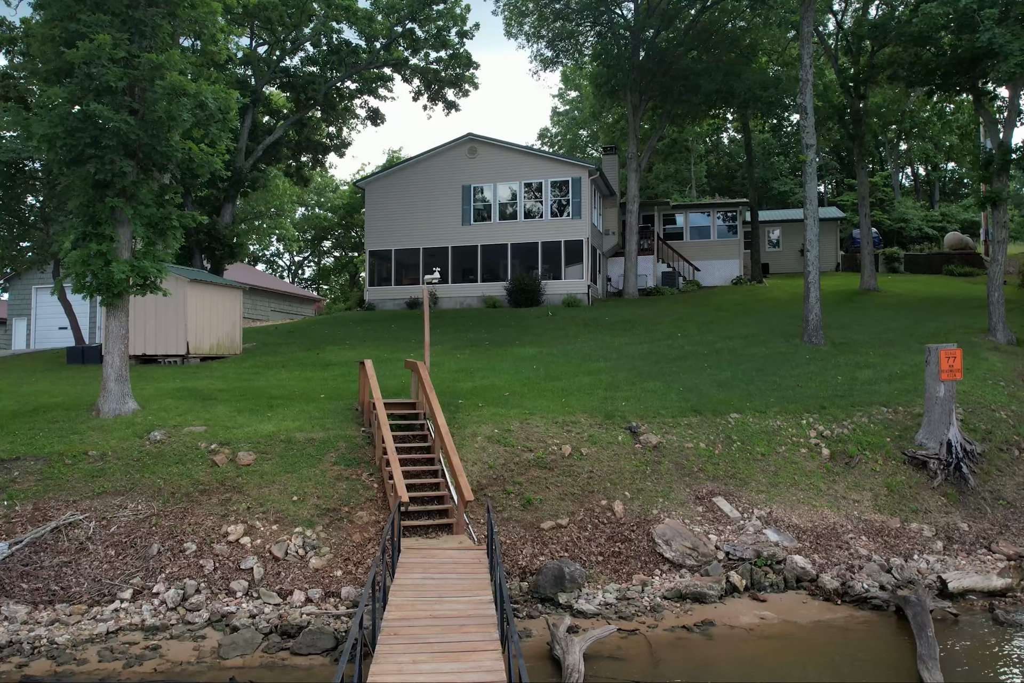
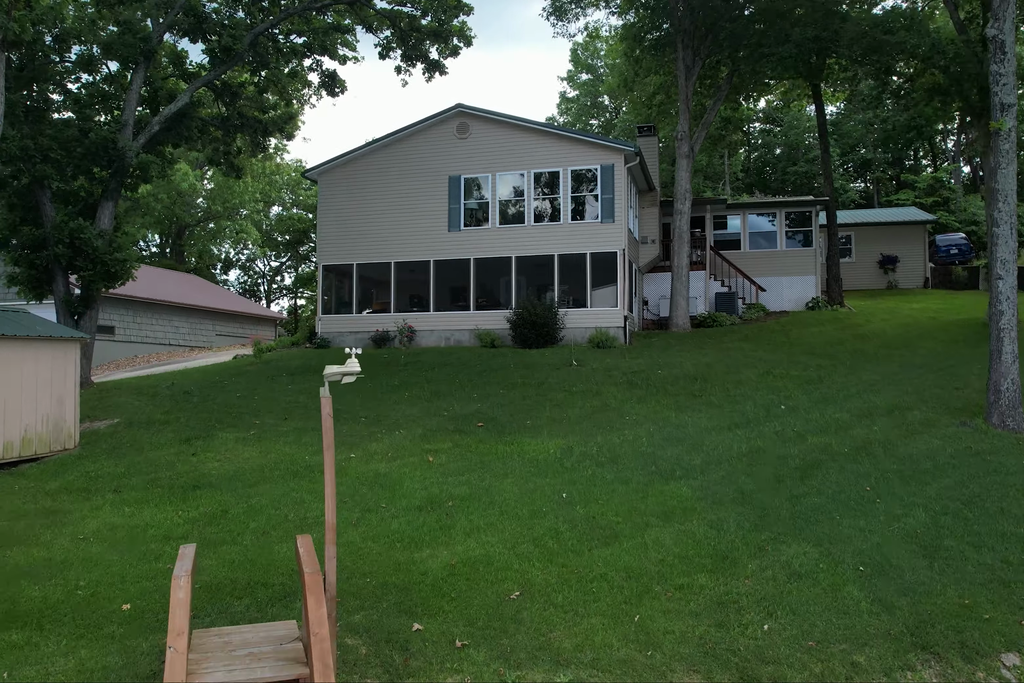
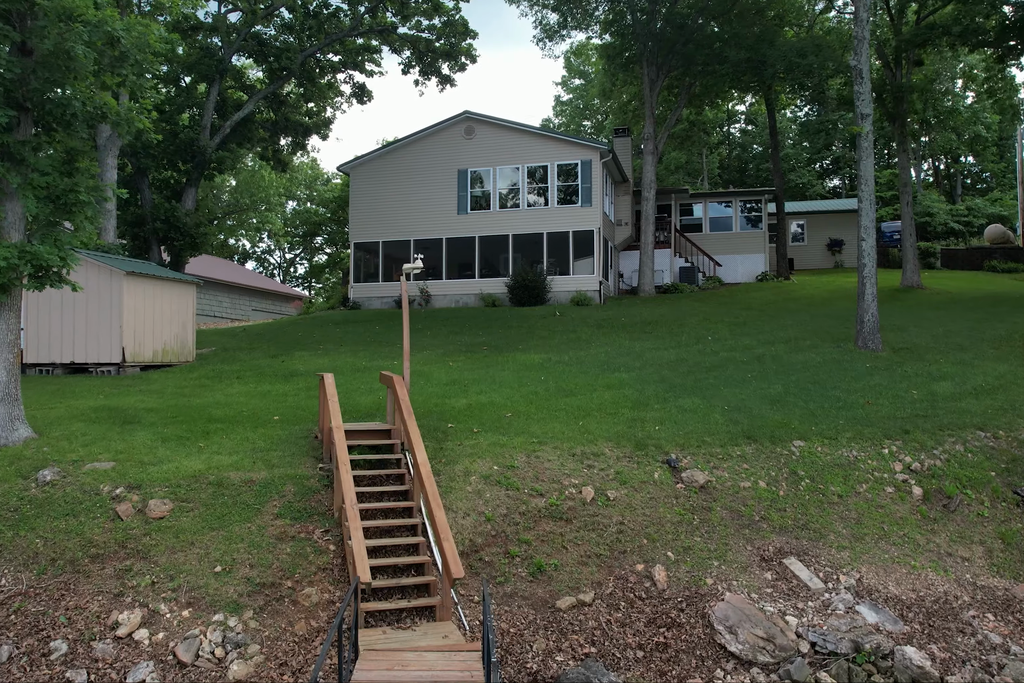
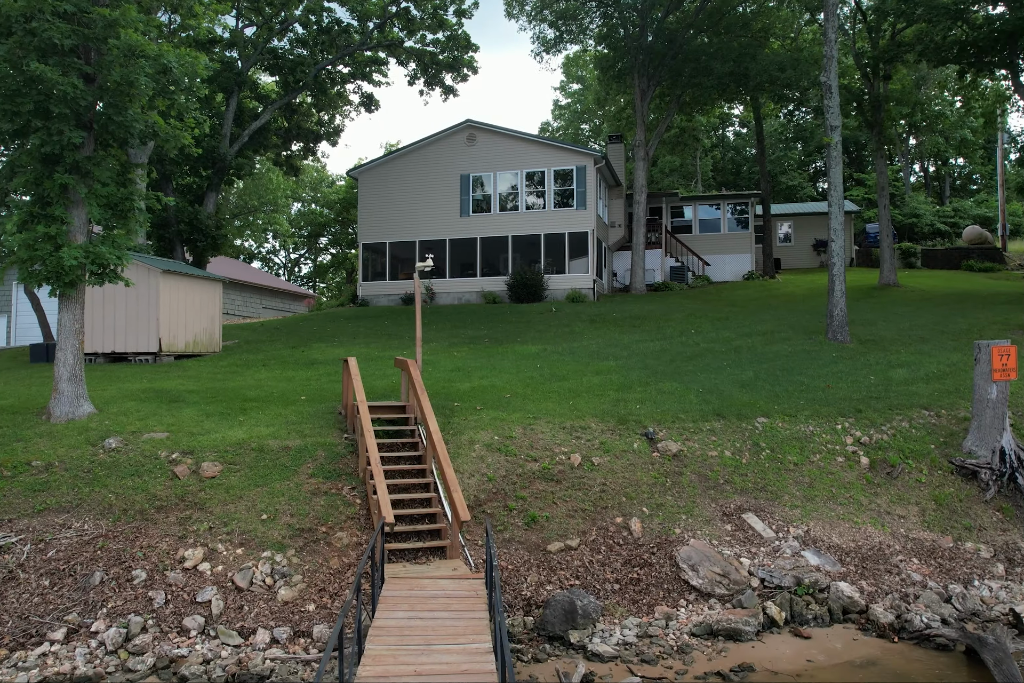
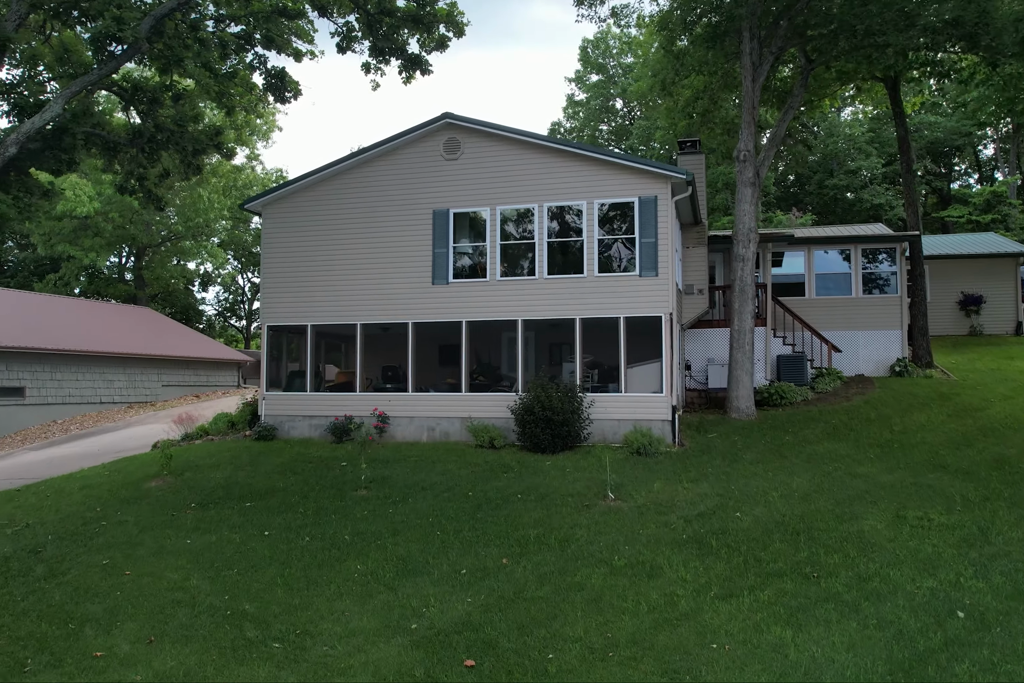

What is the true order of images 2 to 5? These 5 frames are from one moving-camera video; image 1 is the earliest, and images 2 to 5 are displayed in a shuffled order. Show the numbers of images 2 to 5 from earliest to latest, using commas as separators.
4, 3, 2, 5
